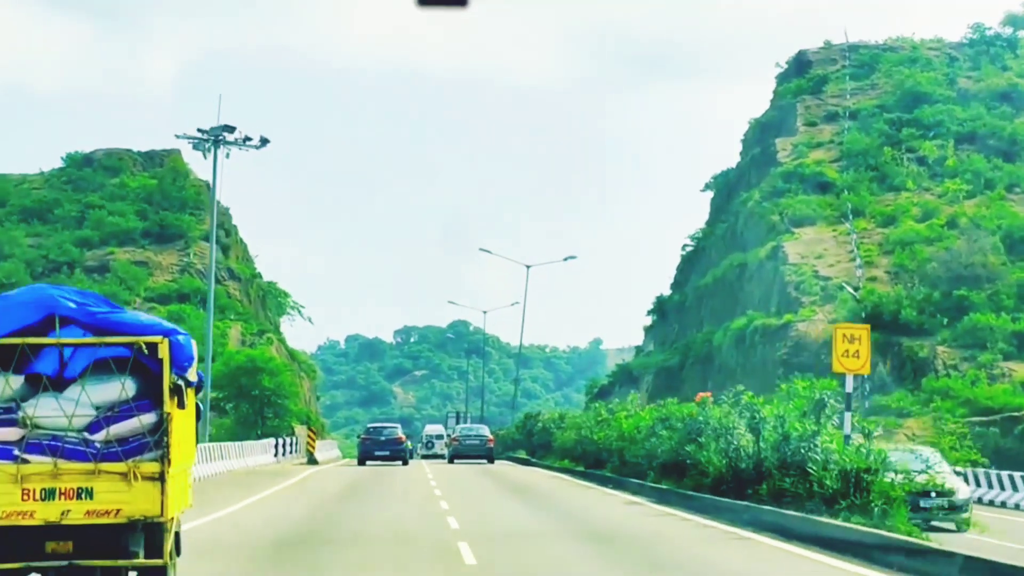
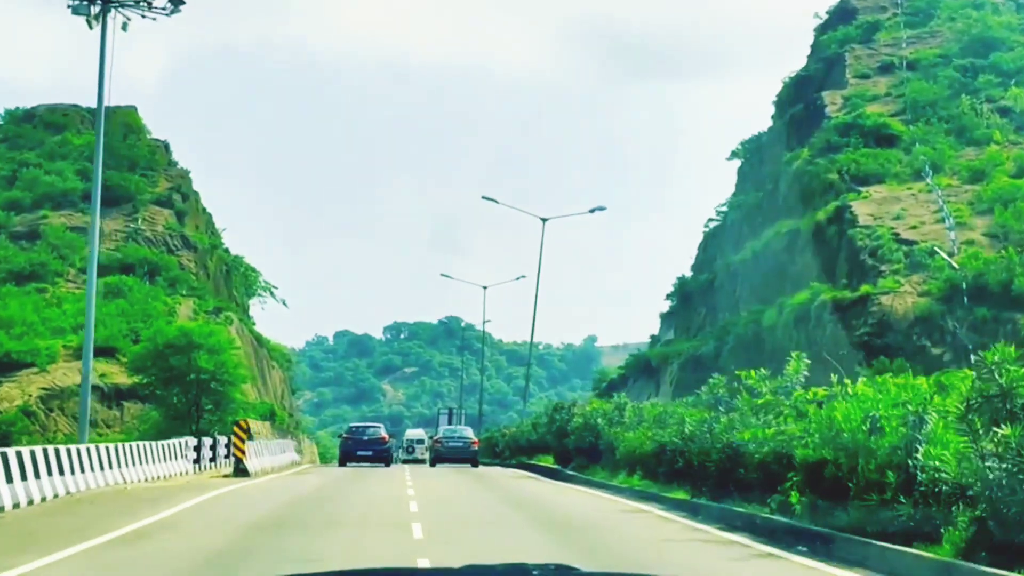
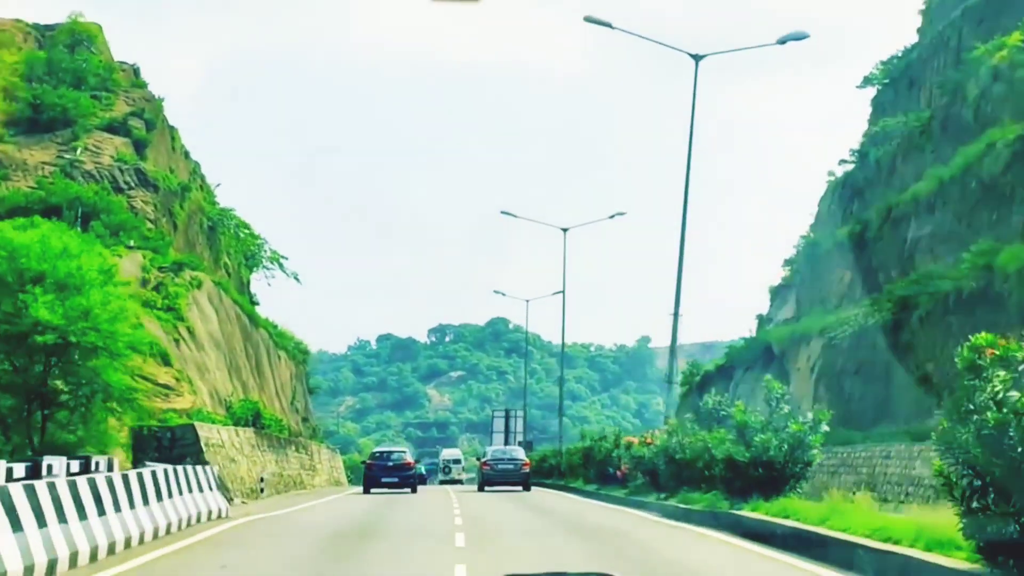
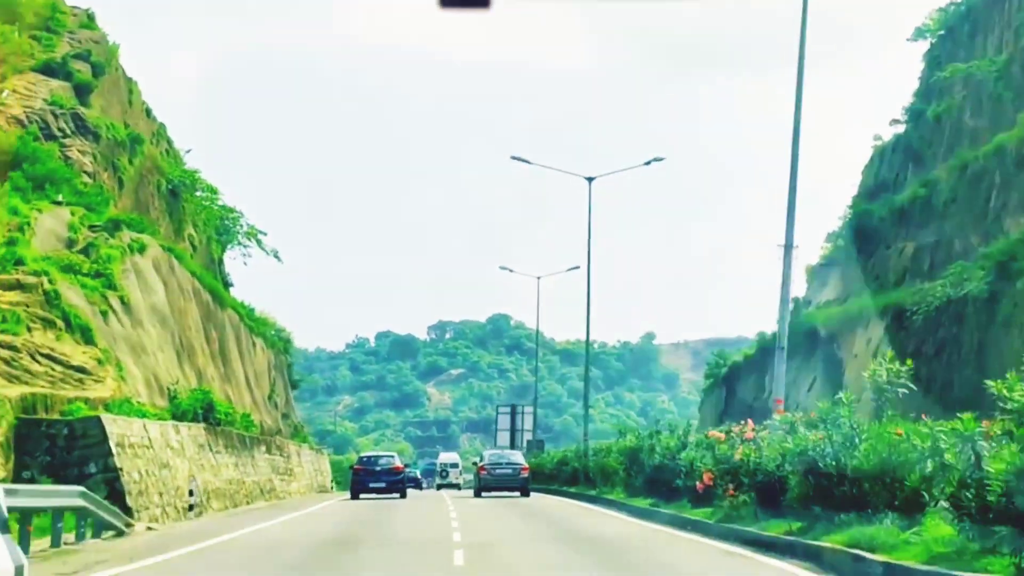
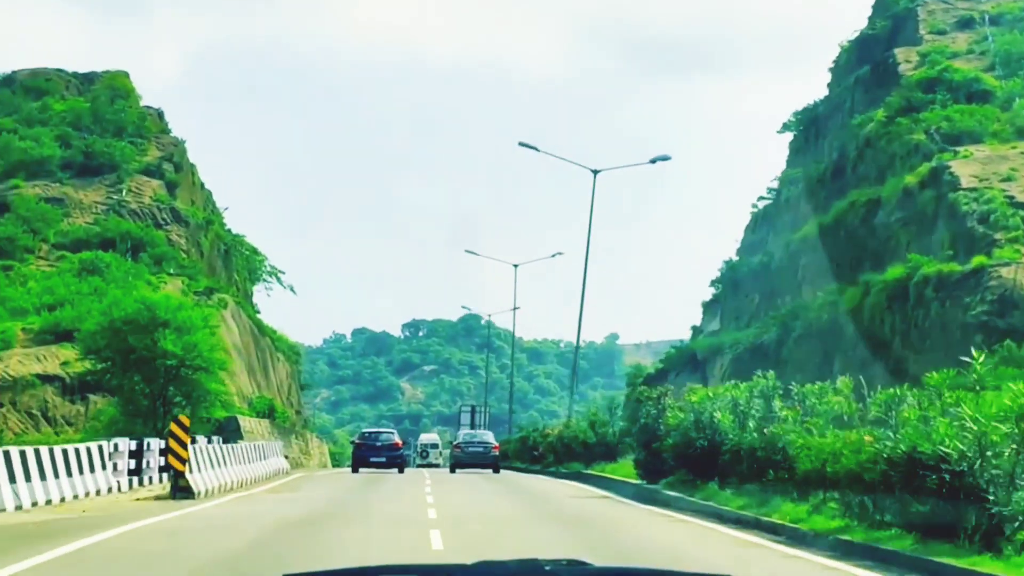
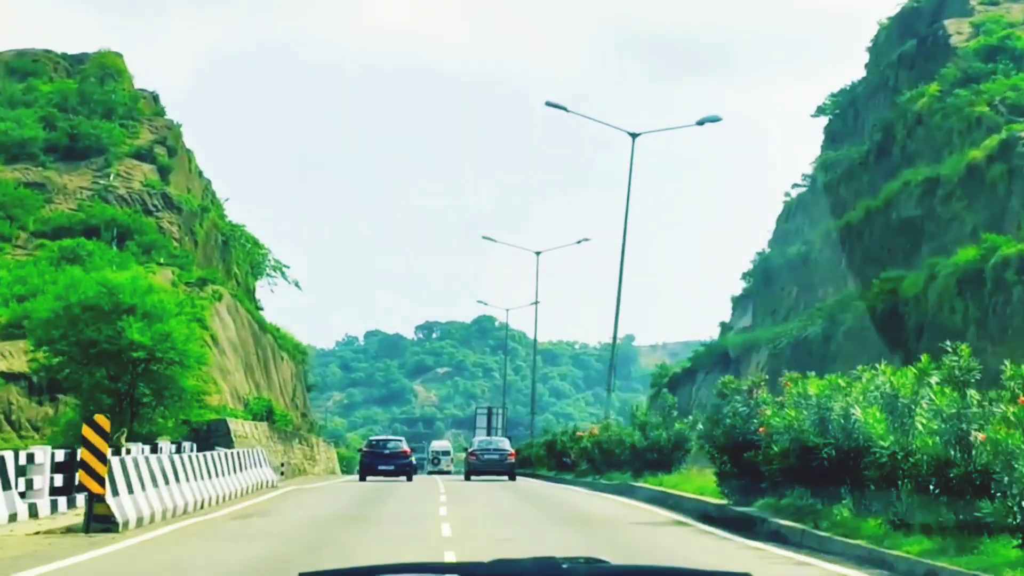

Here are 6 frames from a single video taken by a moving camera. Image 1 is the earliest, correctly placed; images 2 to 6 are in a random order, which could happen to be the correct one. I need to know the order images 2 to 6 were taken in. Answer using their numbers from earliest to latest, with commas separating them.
2, 5, 6, 3, 4
